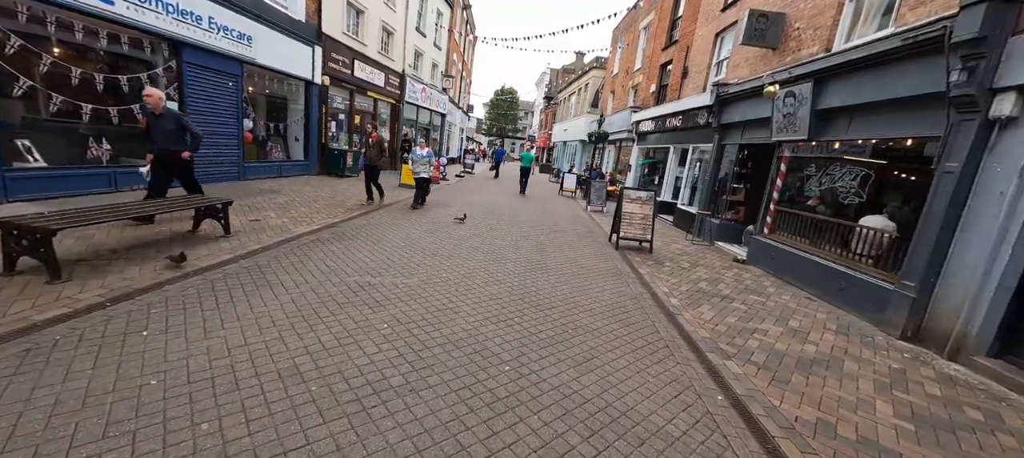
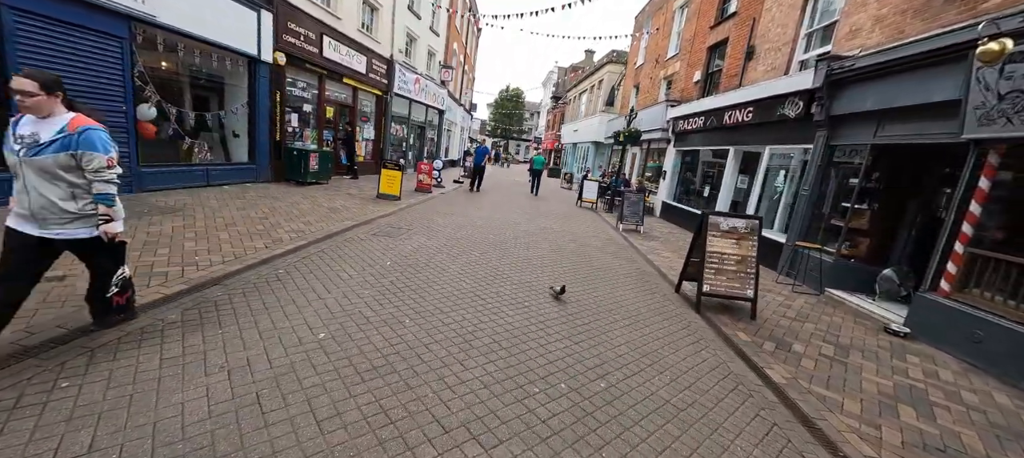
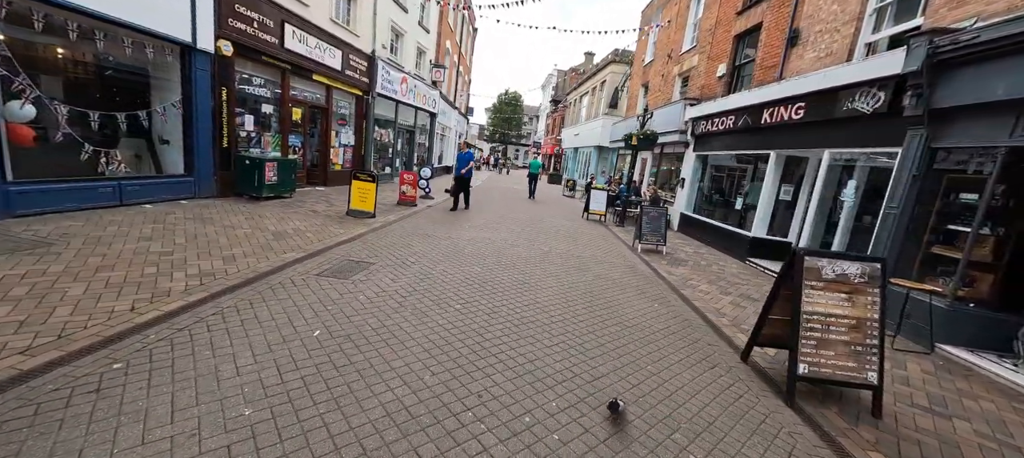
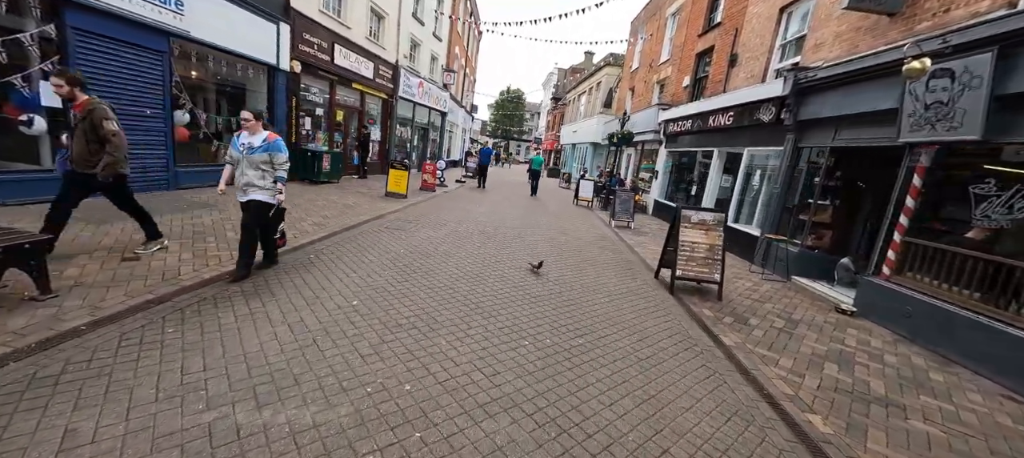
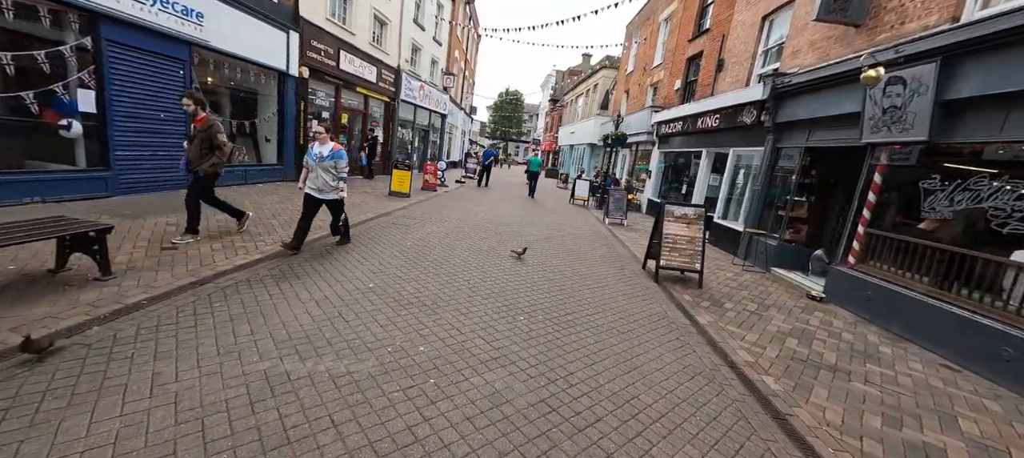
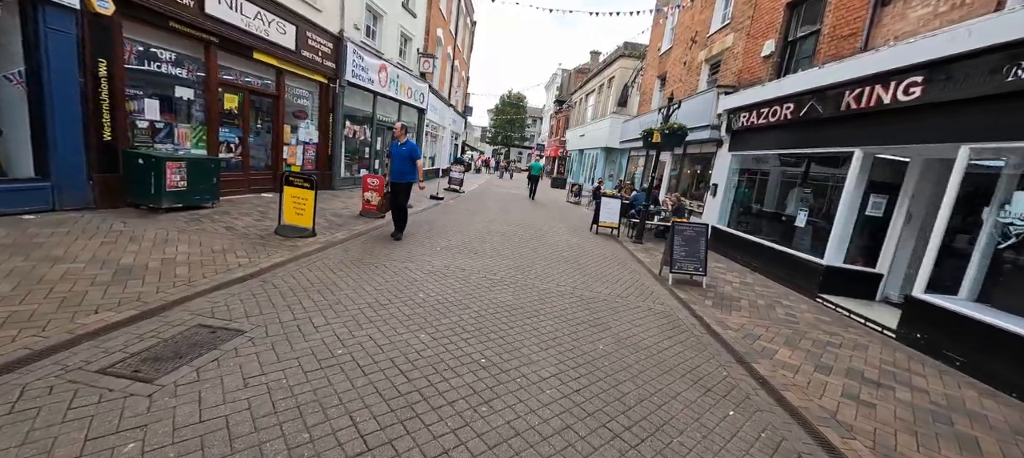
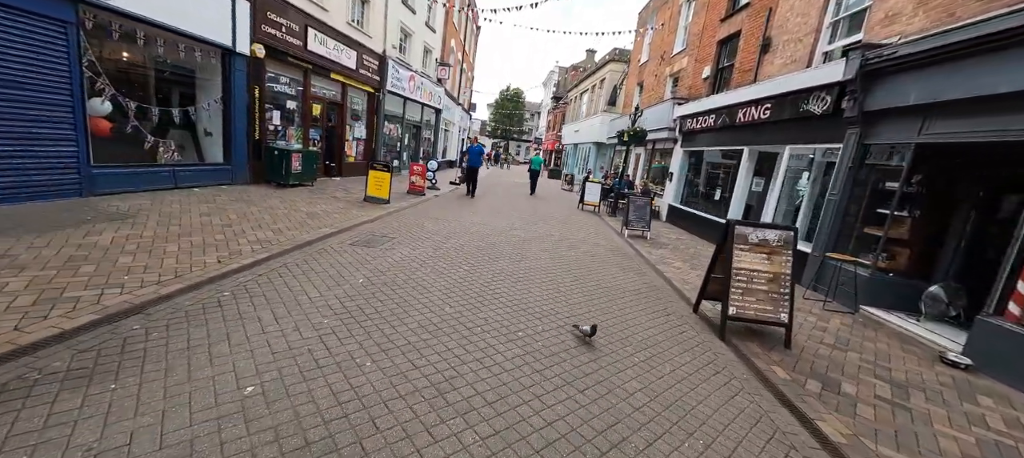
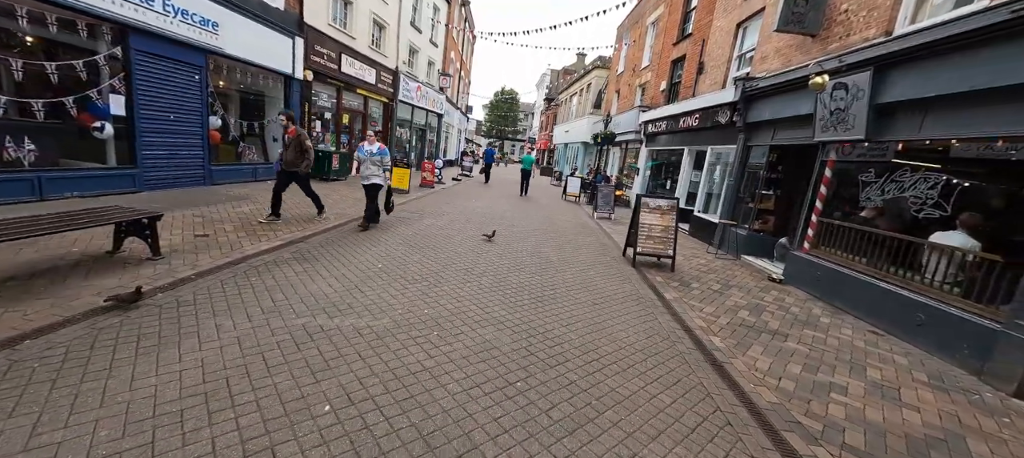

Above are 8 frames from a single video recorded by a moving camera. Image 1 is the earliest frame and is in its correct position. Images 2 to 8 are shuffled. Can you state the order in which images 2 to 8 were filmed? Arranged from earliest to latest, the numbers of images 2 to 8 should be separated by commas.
8, 5, 4, 2, 7, 3, 6
